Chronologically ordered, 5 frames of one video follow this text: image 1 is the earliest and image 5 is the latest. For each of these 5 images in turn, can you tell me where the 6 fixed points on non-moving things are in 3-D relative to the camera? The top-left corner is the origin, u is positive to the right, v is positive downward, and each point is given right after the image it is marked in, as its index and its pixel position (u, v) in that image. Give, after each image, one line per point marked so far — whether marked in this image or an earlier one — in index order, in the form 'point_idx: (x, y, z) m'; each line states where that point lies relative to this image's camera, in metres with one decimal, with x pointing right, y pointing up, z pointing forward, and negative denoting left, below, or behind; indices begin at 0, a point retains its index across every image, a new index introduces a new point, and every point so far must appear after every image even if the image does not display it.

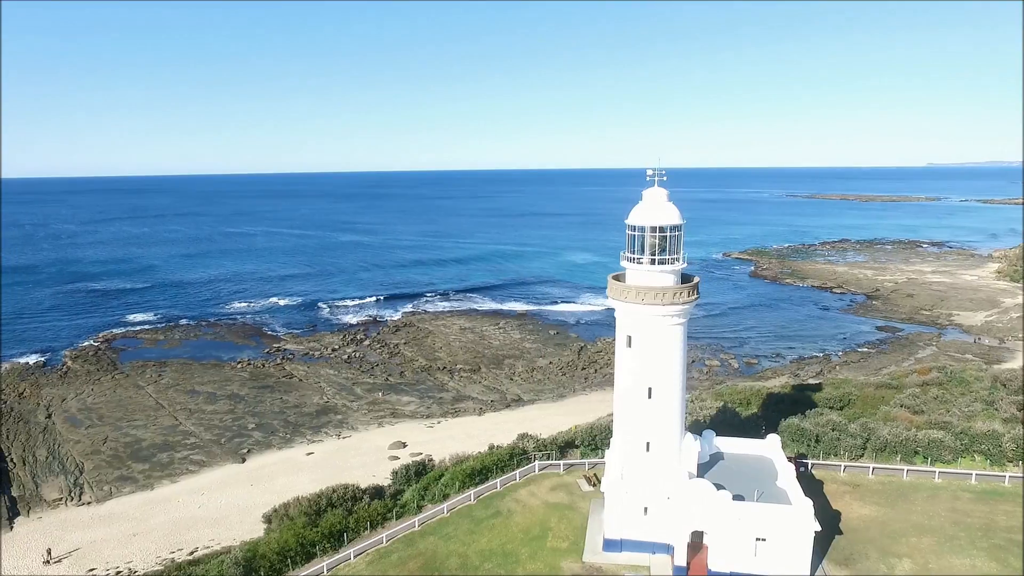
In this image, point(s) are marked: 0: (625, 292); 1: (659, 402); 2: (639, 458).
0: (+2.2, -0.1, +11.4) m
1: (+3.0, -2.3, +11.7) m
2: (+2.6, -3.5, +12.0) m
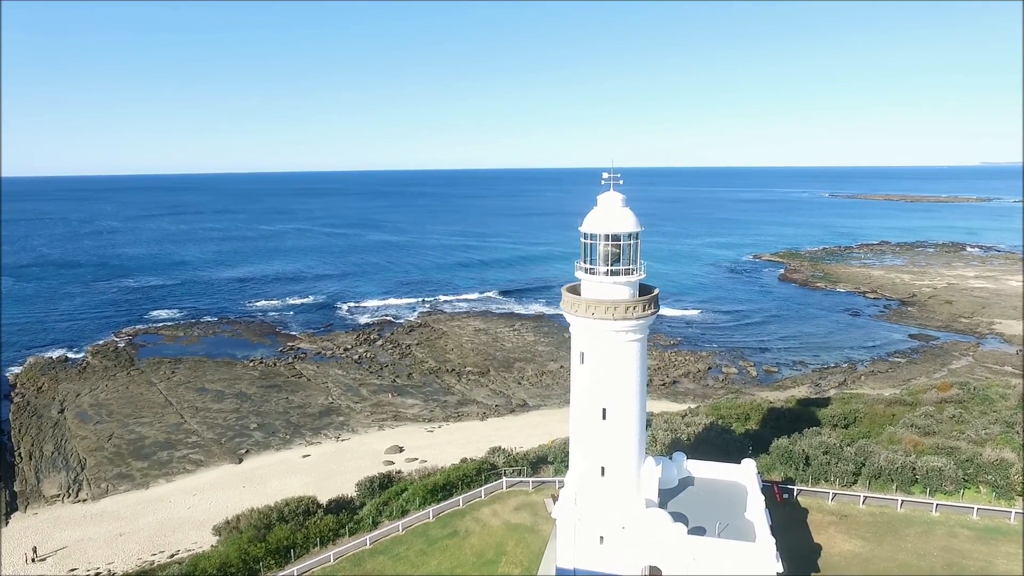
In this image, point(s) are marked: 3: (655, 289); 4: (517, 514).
0: (+1.2, -0.3, +10.6) m
1: (+1.9, -2.5, +10.9) m
2: (+1.6, -3.8, +11.2) m
3: (+2.7, 0.0, +11.0) m
4: (+0.1, -5.4, +13.7) m
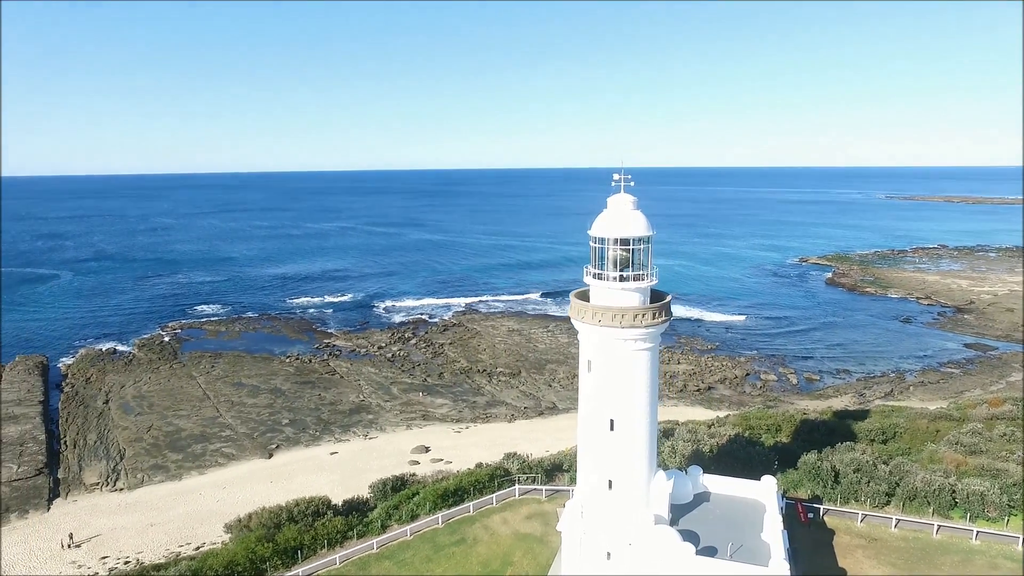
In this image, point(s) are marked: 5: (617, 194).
0: (+1.3, -0.4, +10.2) m
1: (+2.0, -2.7, +10.5) m
2: (+1.7, -3.9, +10.8) m
3: (+2.8, -0.2, +10.5) m
4: (+0.4, -5.4, +13.4) m
5: (+1.9, +1.7, +10.4) m
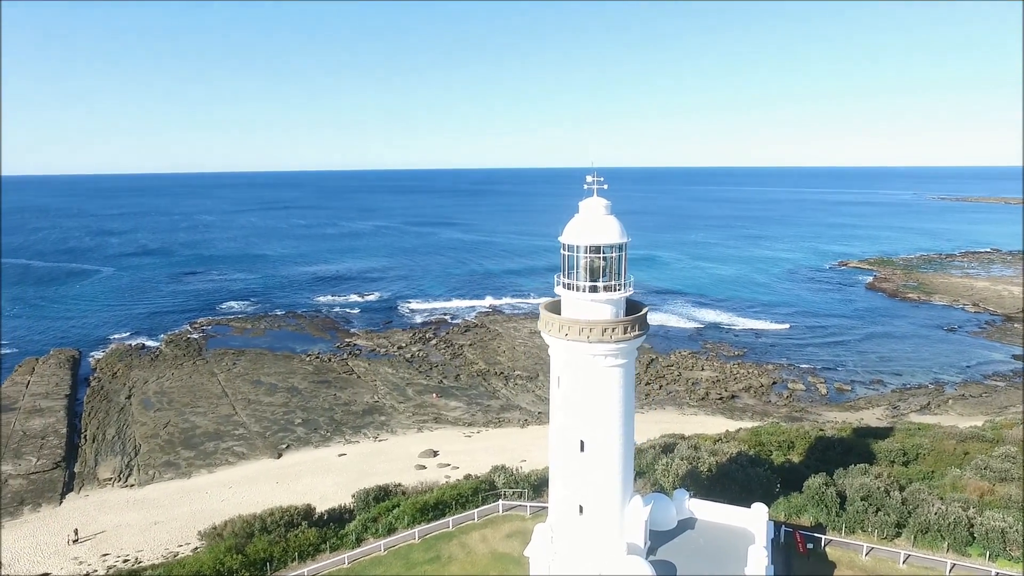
0: (+0.7, -0.6, +9.6) m
1: (+1.4, -2.9, +9.8) m
2: (+1.1, -4.1, +10.1) m
3: (+2.3, -0.4, +9.8) m
4: (-0.1, -5.6, +12.8) m
5: (+1.3, +1.5, +9.7) m
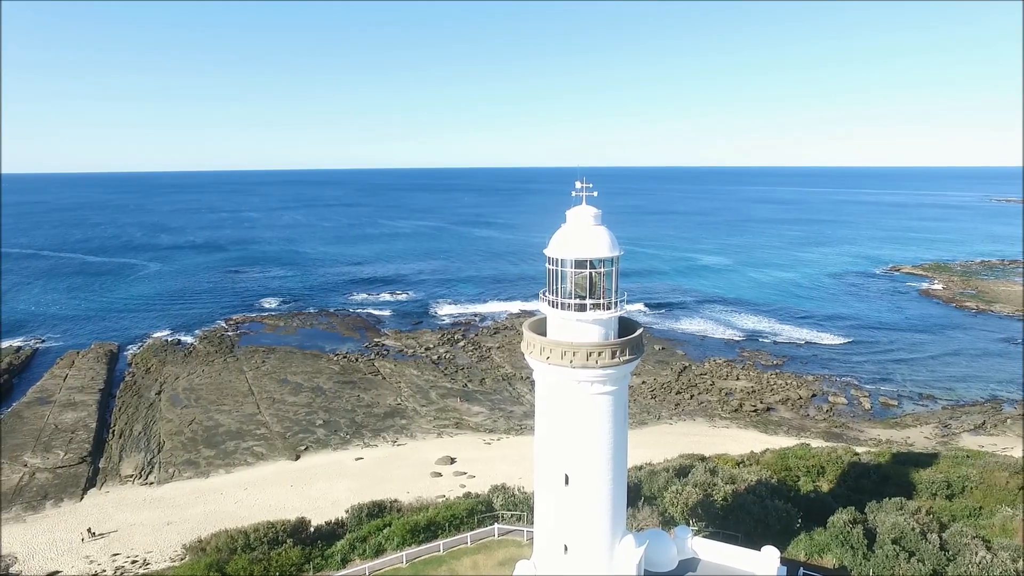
0: (+0.3, -0.9, +8.7) m
1: (+1.1, -3.1, +8.9) m
2: (+0.7, -4.3, +9.2) m
3: (+1.9, -0.6, +8.8) m
4: (-0.3, -5.9, +12.0) m
5: (+1.1, +1.2, +8.8) m
